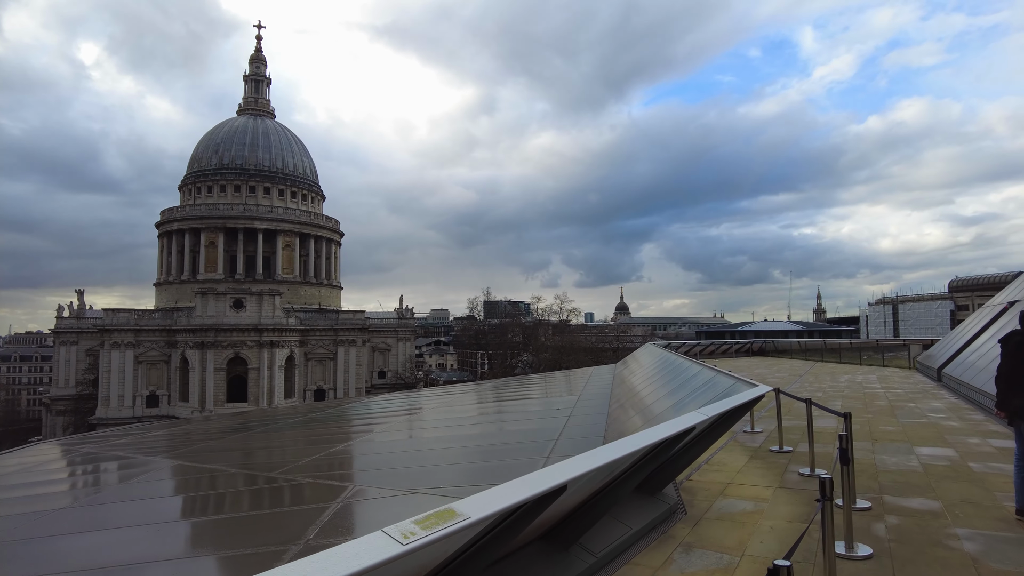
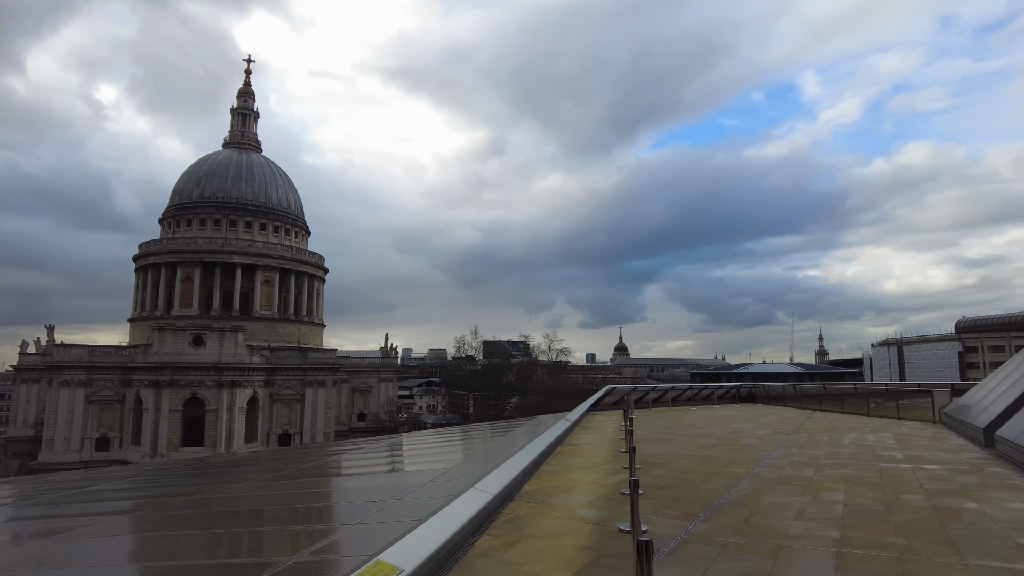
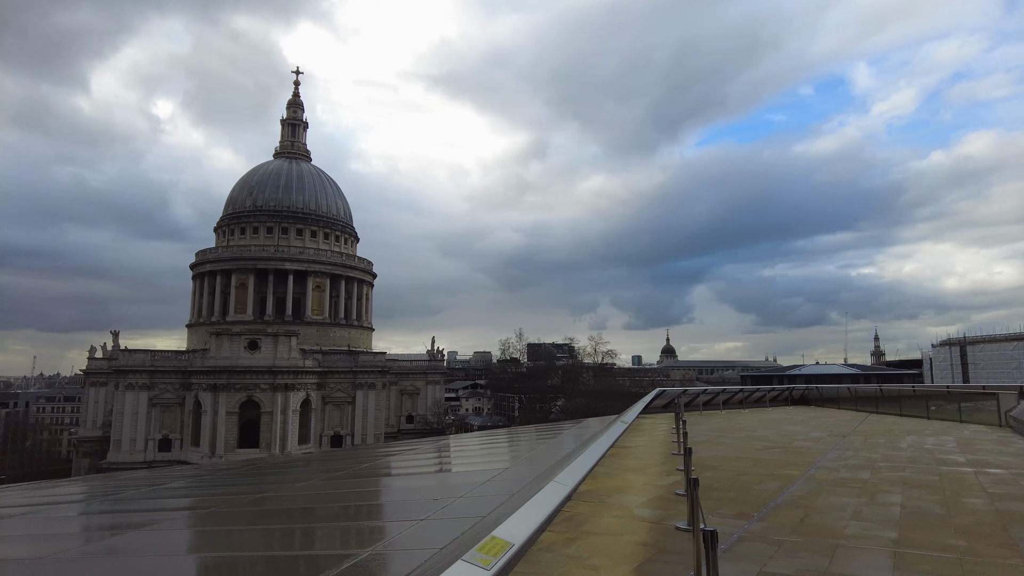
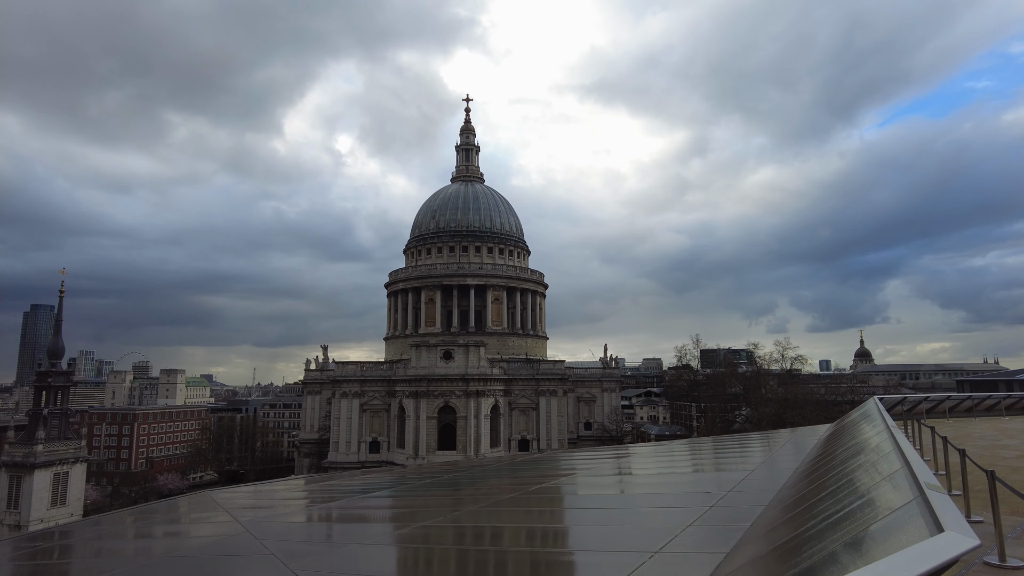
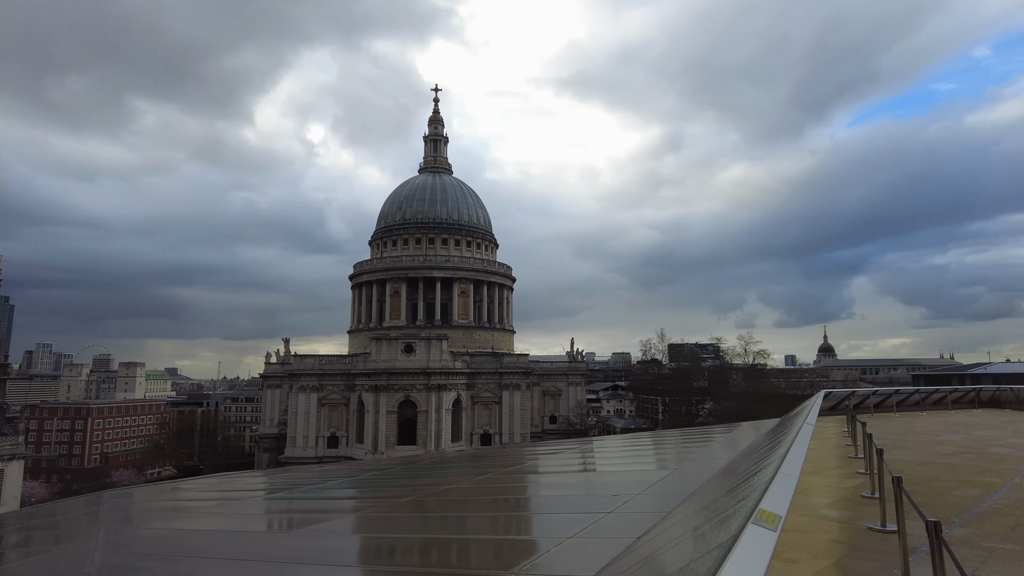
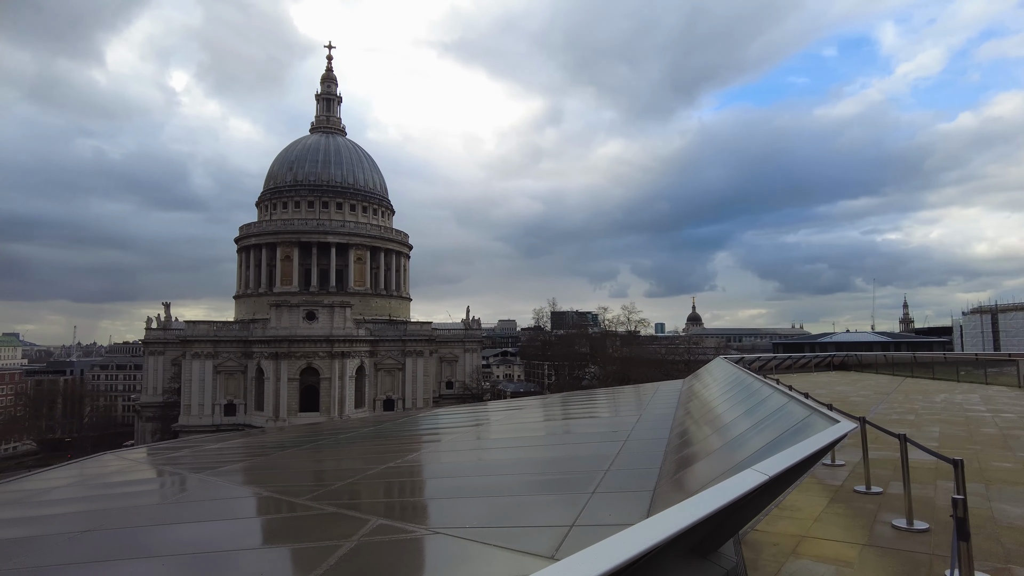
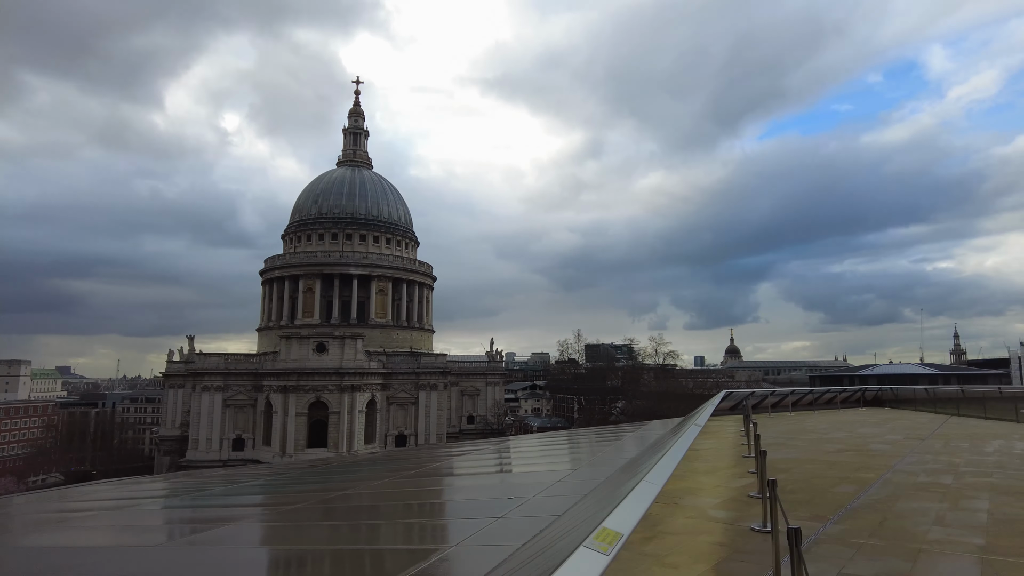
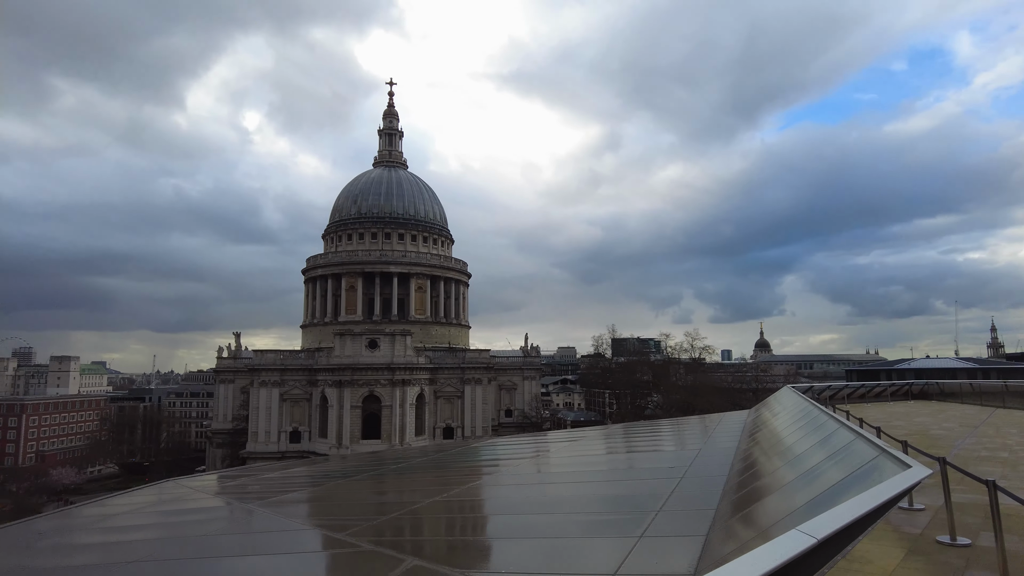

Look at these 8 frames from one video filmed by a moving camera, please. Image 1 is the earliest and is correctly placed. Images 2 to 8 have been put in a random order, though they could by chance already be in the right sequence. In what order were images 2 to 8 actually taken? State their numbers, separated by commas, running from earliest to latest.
6, 8, 4, 5, 7, 3, 2
